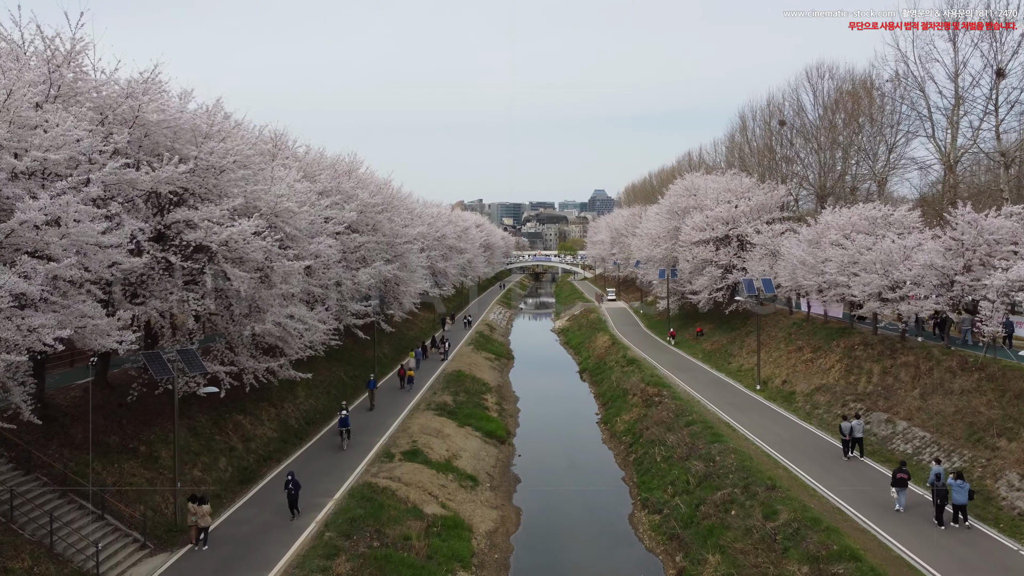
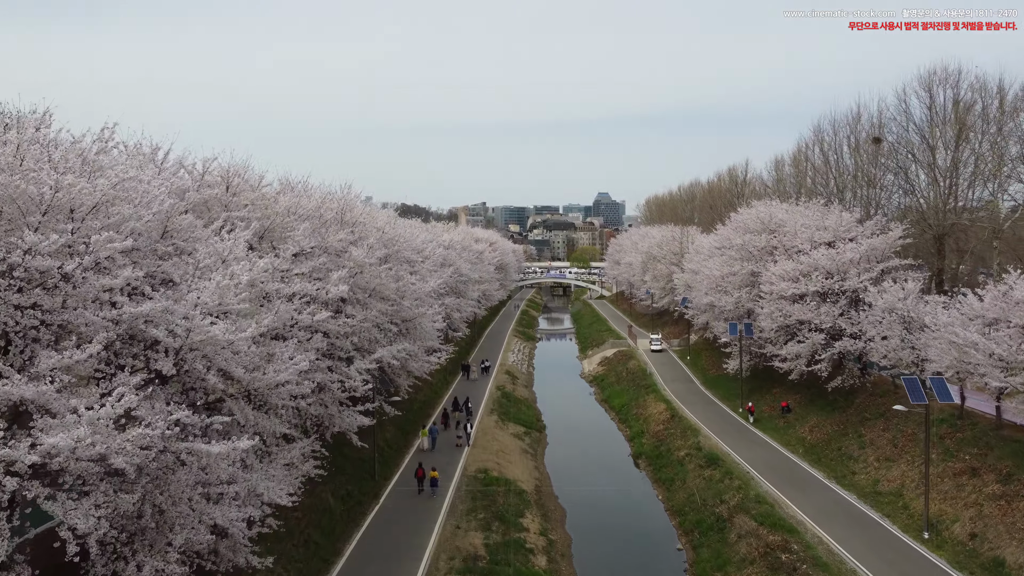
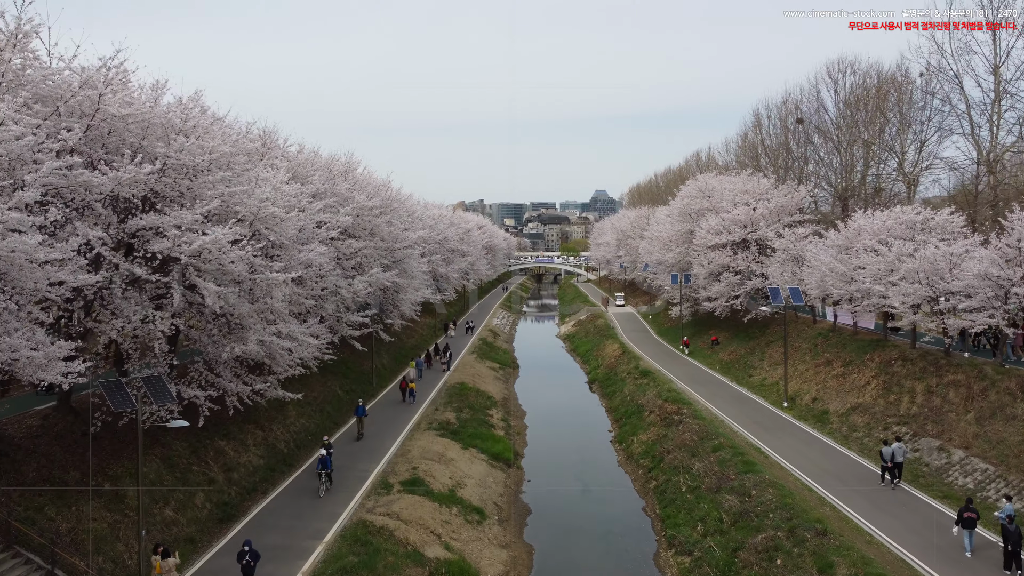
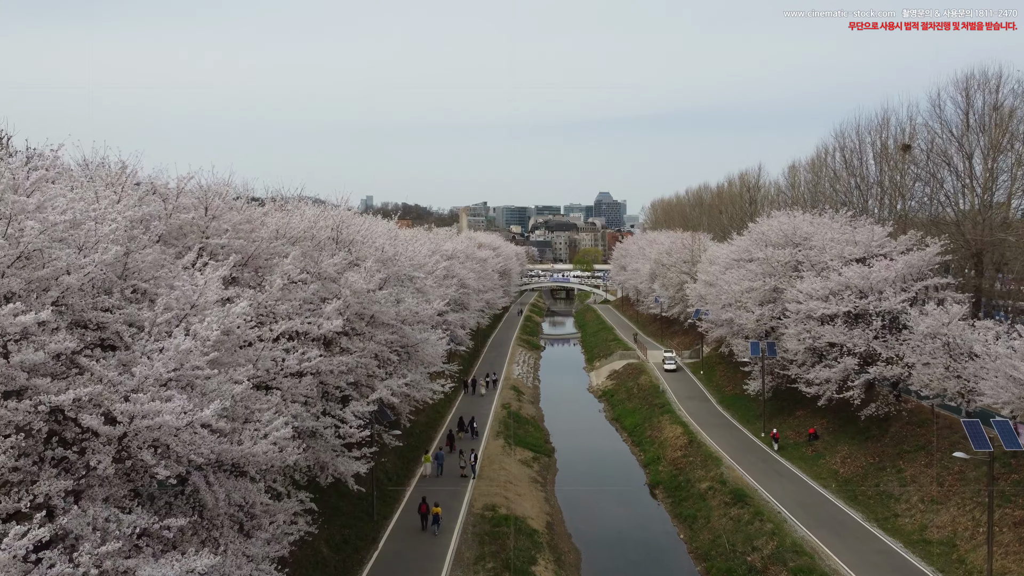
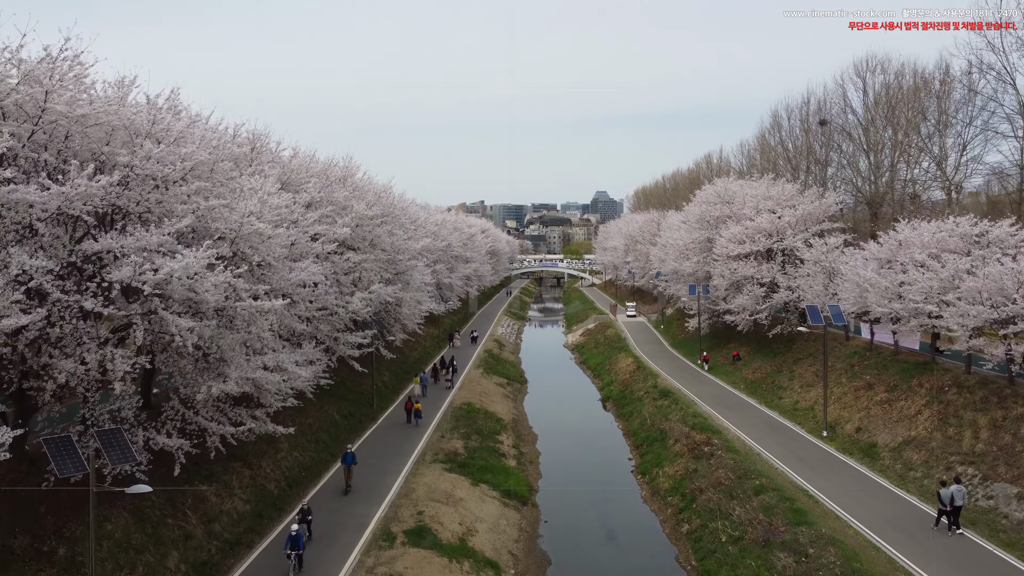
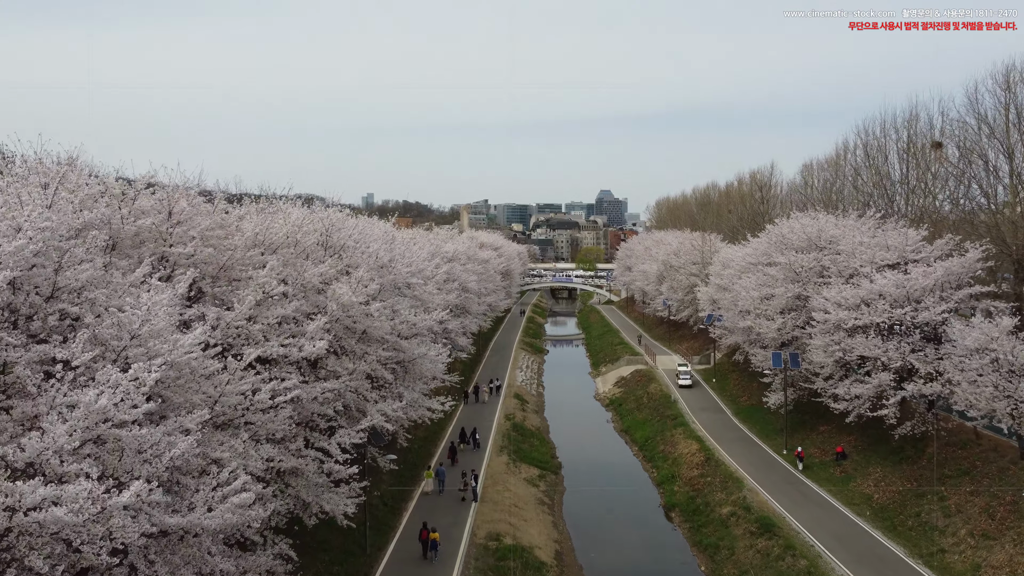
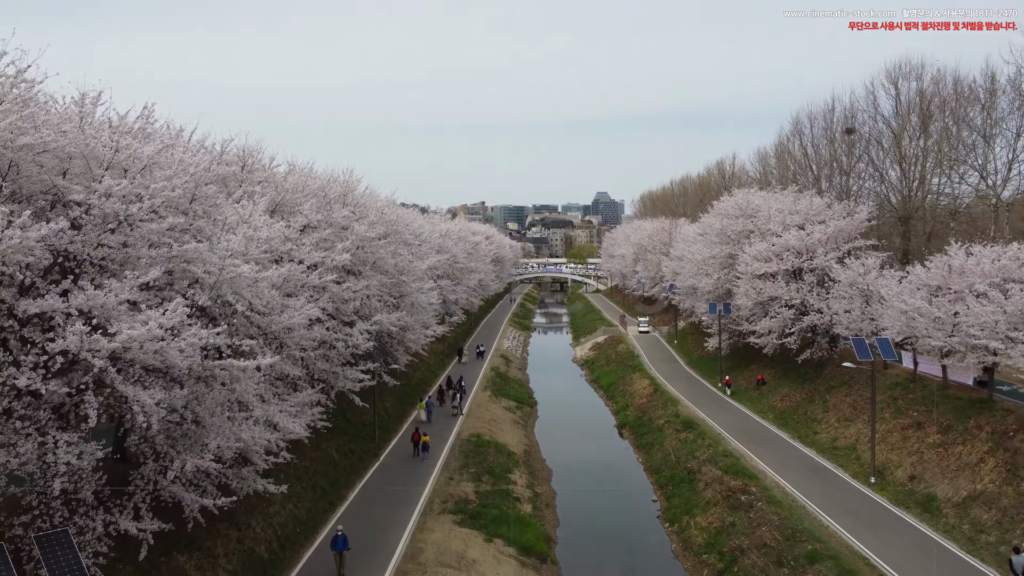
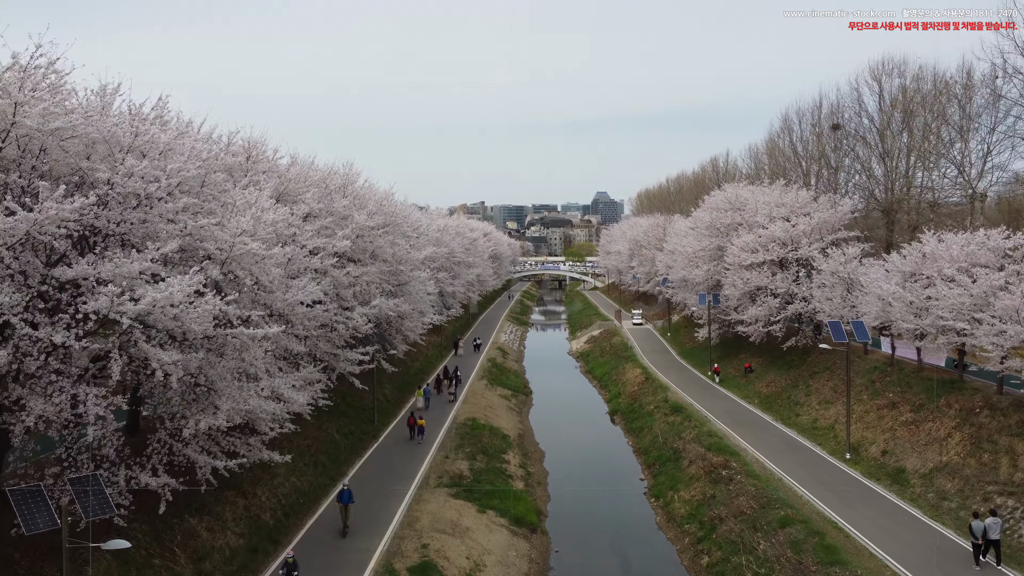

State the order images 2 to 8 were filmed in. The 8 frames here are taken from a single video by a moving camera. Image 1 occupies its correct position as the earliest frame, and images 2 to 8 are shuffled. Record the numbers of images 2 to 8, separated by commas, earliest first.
3, 5, 8, 7, 2, 4, 6
